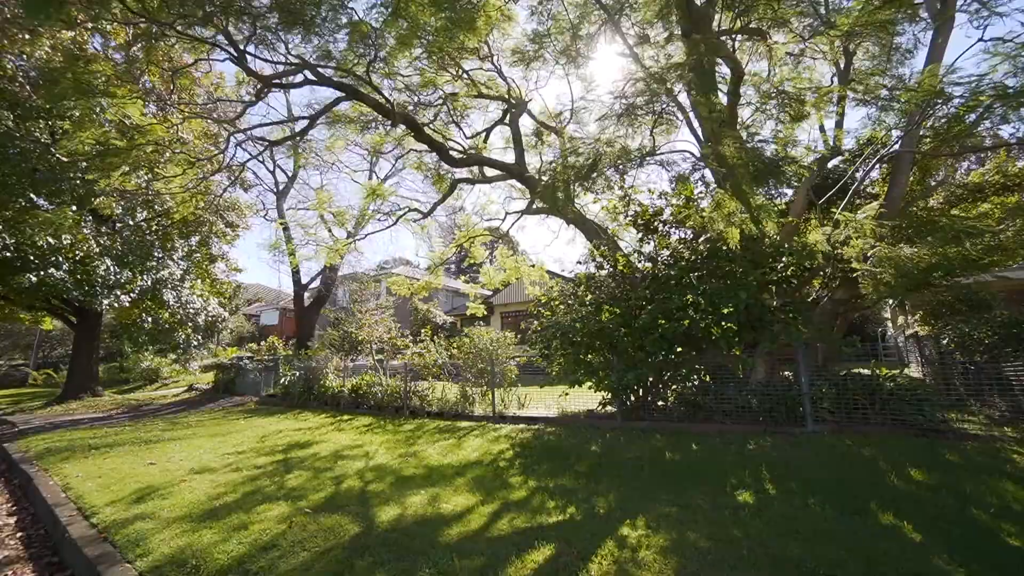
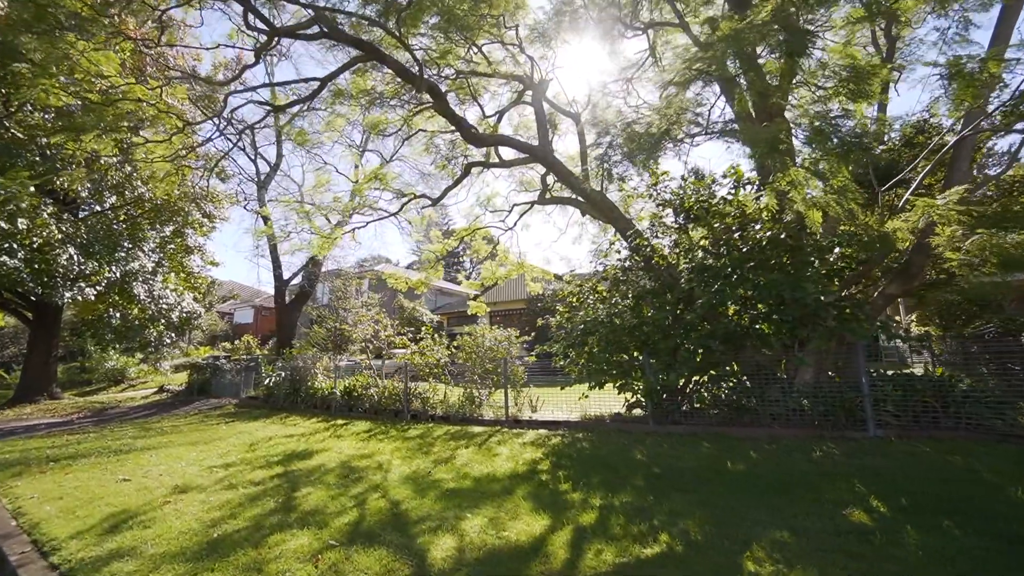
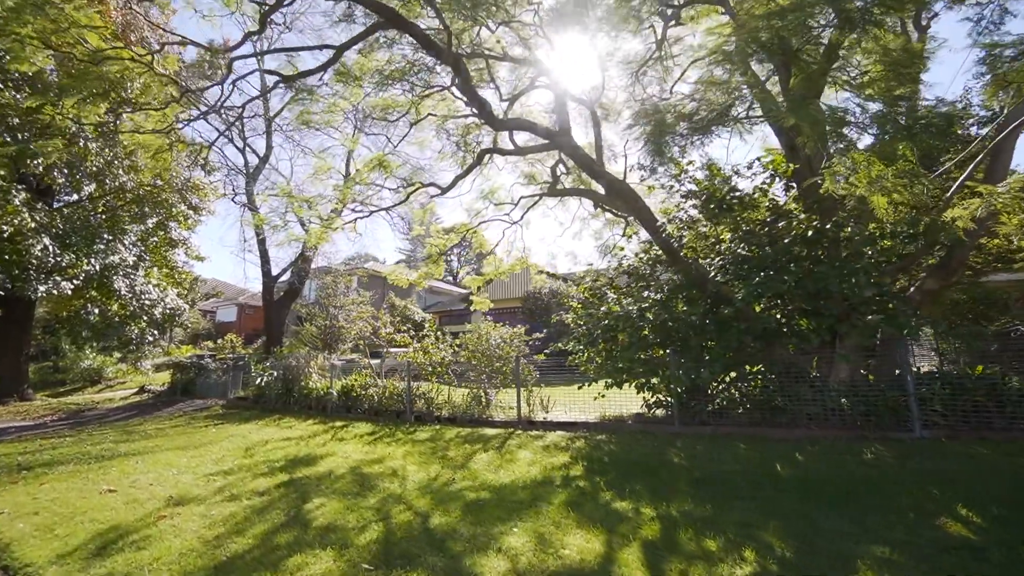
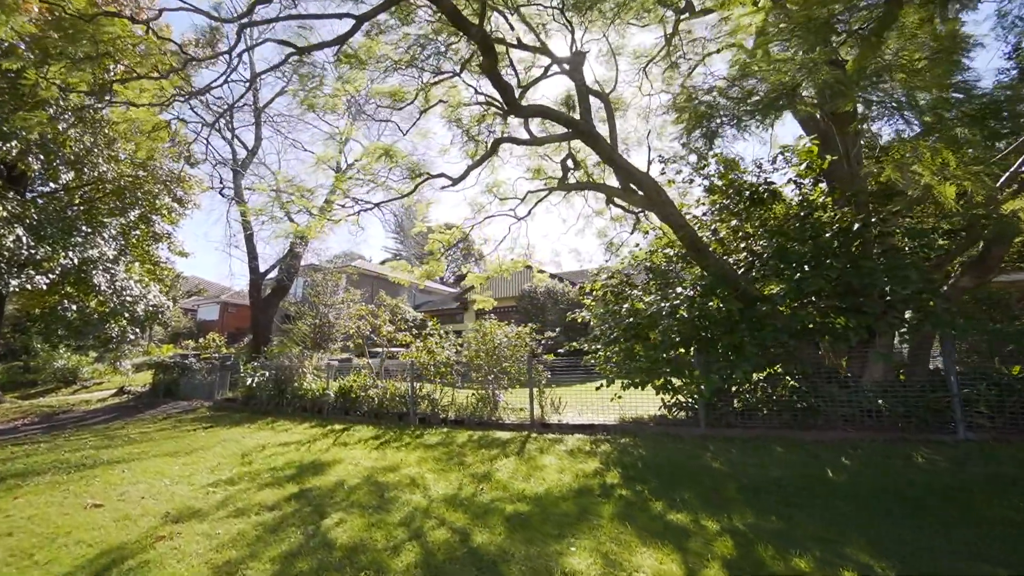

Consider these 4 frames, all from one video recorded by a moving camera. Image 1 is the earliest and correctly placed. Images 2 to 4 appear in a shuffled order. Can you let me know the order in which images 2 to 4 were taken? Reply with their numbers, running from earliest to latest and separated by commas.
2, 3, 4
